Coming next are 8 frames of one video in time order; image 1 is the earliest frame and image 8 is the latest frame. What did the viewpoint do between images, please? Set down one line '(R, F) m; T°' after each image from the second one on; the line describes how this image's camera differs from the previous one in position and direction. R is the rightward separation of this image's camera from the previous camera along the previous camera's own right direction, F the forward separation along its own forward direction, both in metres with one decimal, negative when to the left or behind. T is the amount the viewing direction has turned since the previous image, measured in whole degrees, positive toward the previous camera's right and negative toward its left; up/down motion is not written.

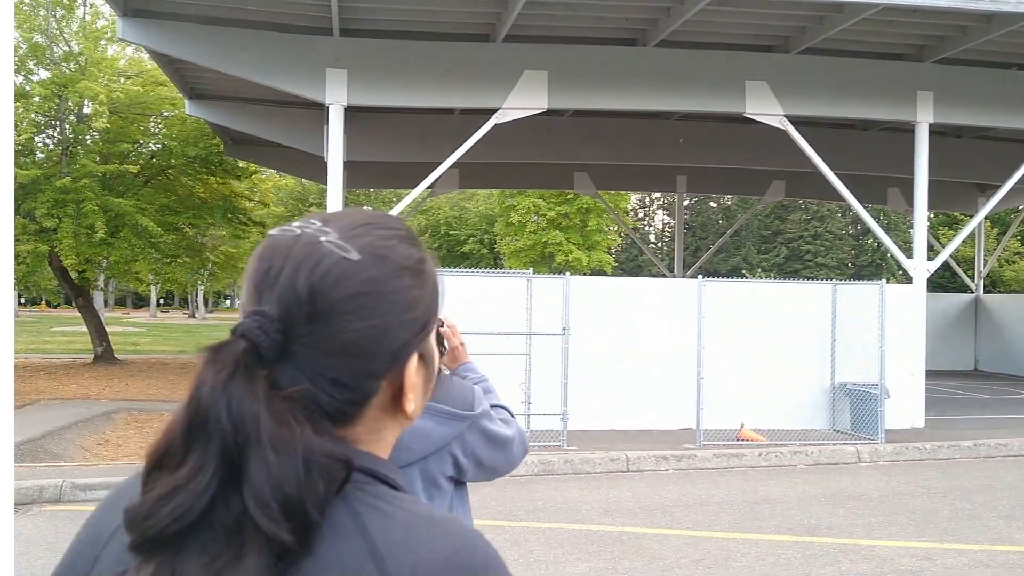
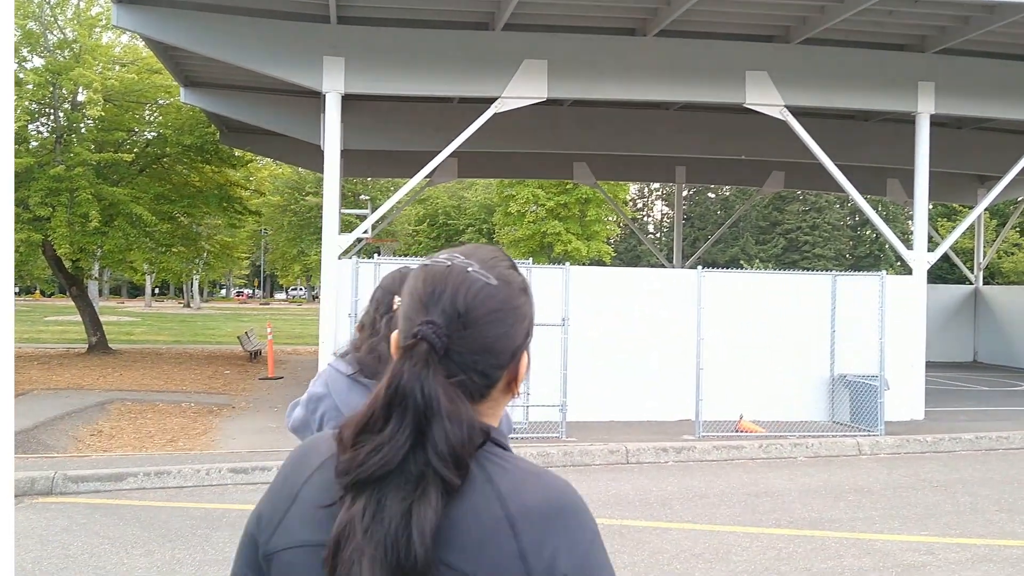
(0.0, +0.1) m; 0°
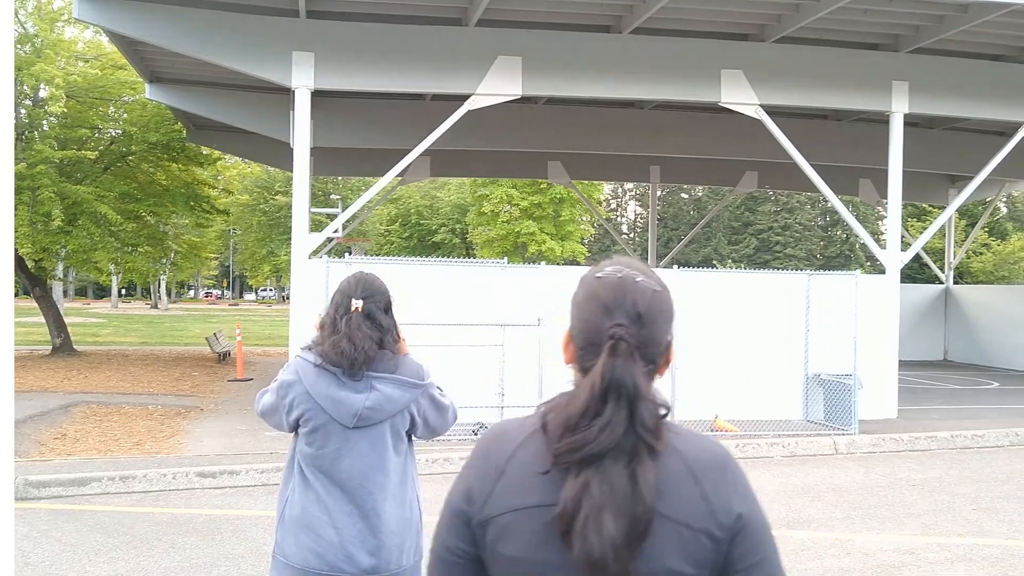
(0.0, +0.1) m; +2°
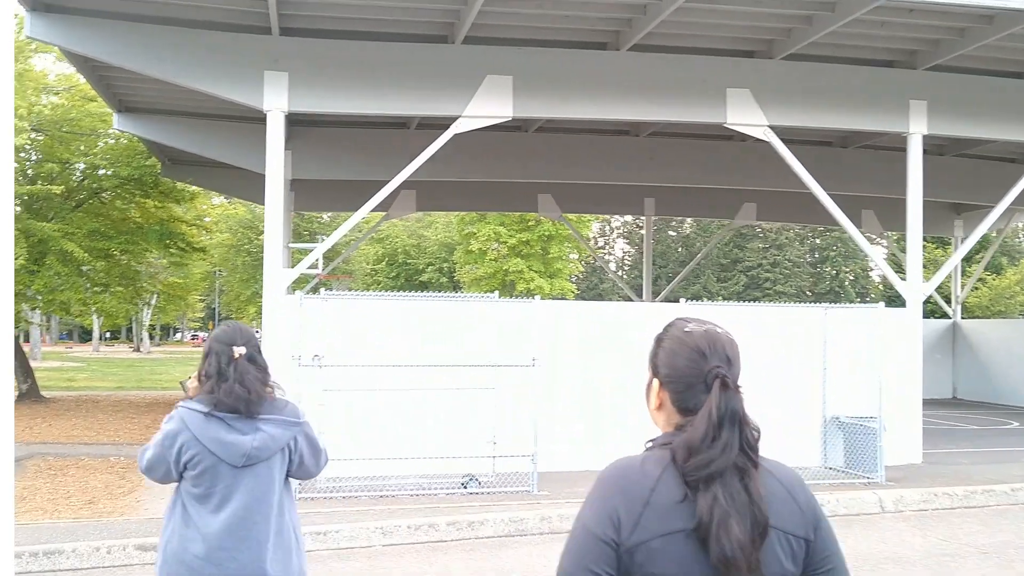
(0.0, +0.9) m; +1°
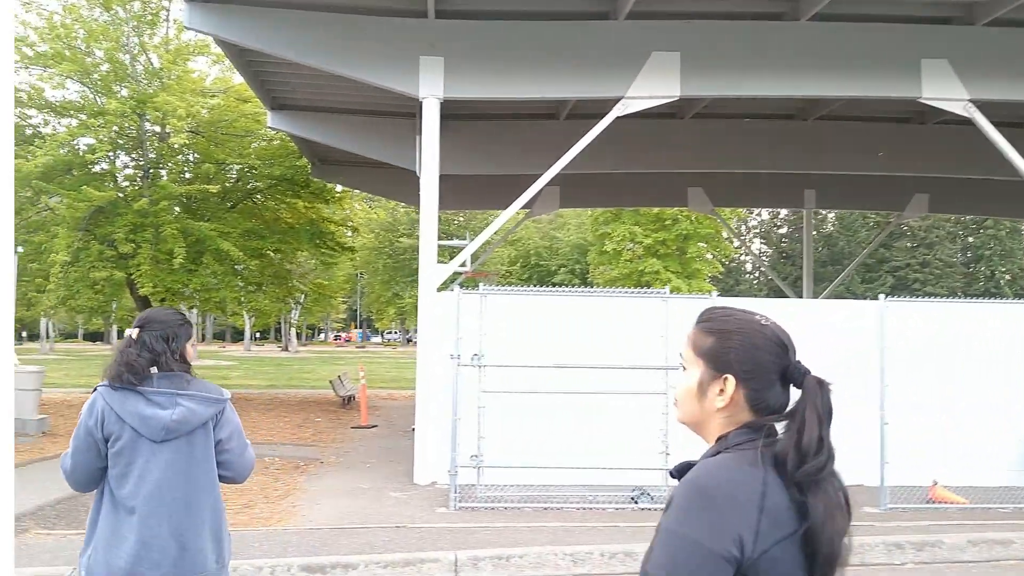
(-0.4, +0.7) m; -8°
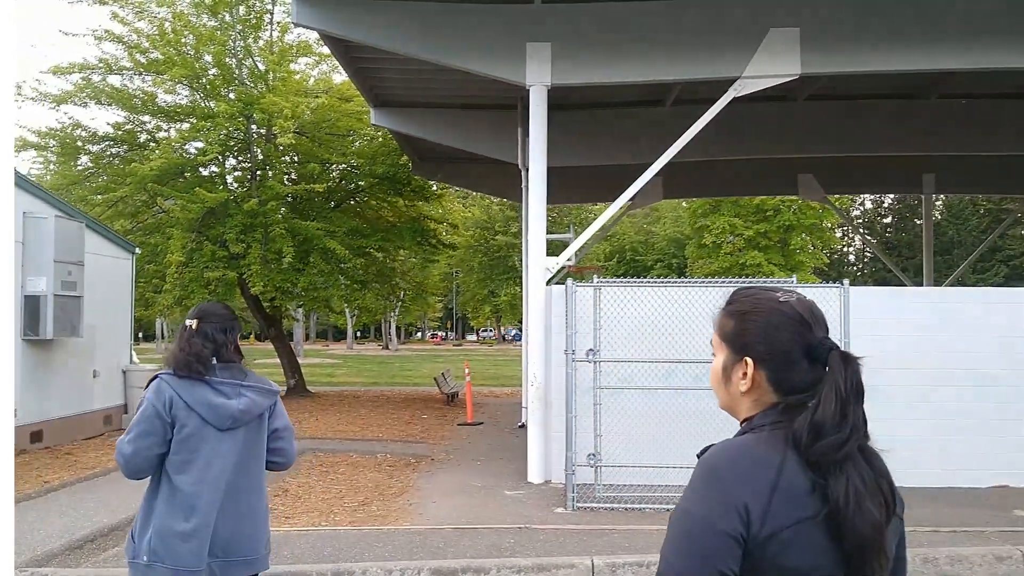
(-0.2, +0.3) m; -6°
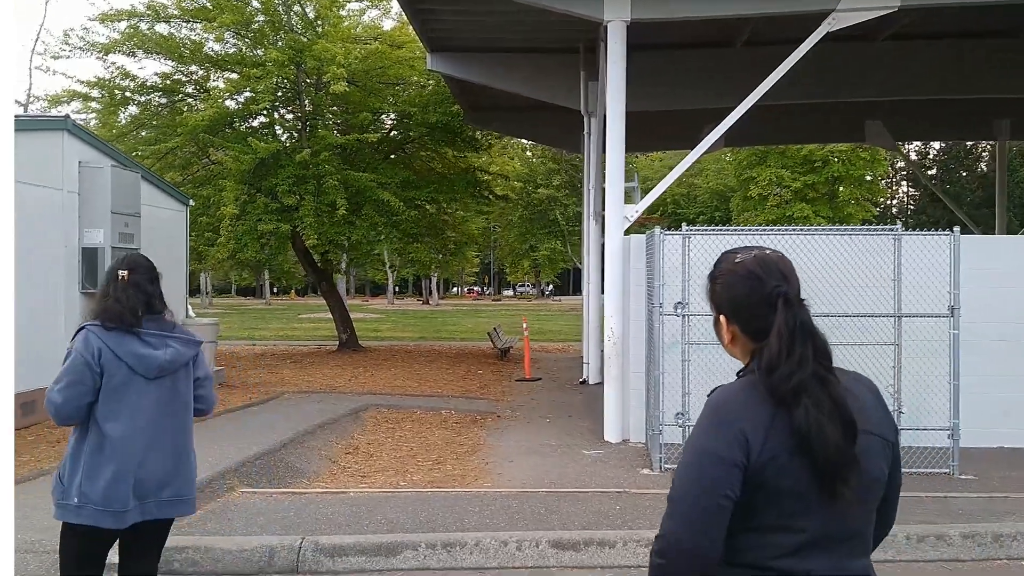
(-0.4, +0.4) m; -2°
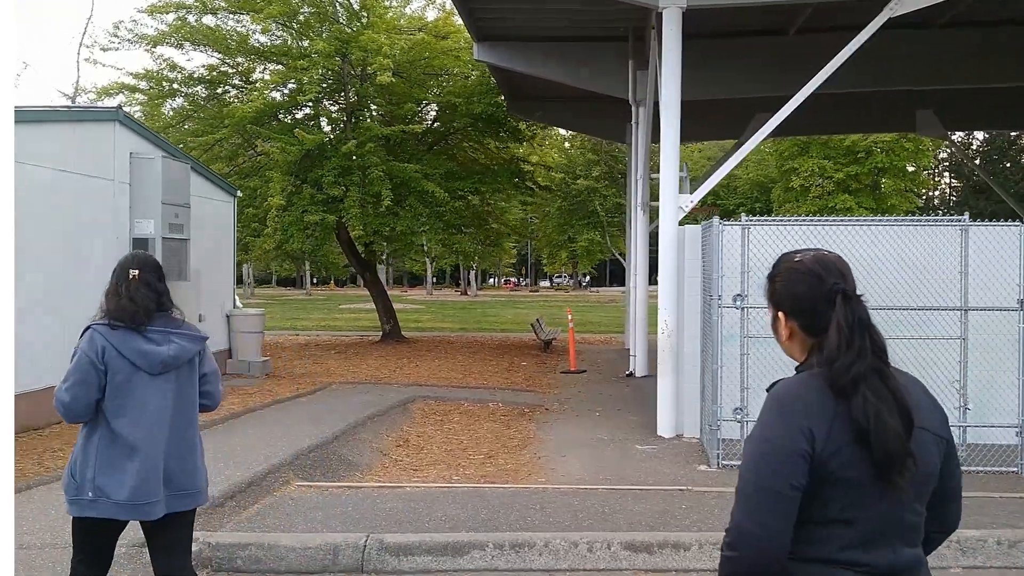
(-0.1, +0.1) m; -2°
